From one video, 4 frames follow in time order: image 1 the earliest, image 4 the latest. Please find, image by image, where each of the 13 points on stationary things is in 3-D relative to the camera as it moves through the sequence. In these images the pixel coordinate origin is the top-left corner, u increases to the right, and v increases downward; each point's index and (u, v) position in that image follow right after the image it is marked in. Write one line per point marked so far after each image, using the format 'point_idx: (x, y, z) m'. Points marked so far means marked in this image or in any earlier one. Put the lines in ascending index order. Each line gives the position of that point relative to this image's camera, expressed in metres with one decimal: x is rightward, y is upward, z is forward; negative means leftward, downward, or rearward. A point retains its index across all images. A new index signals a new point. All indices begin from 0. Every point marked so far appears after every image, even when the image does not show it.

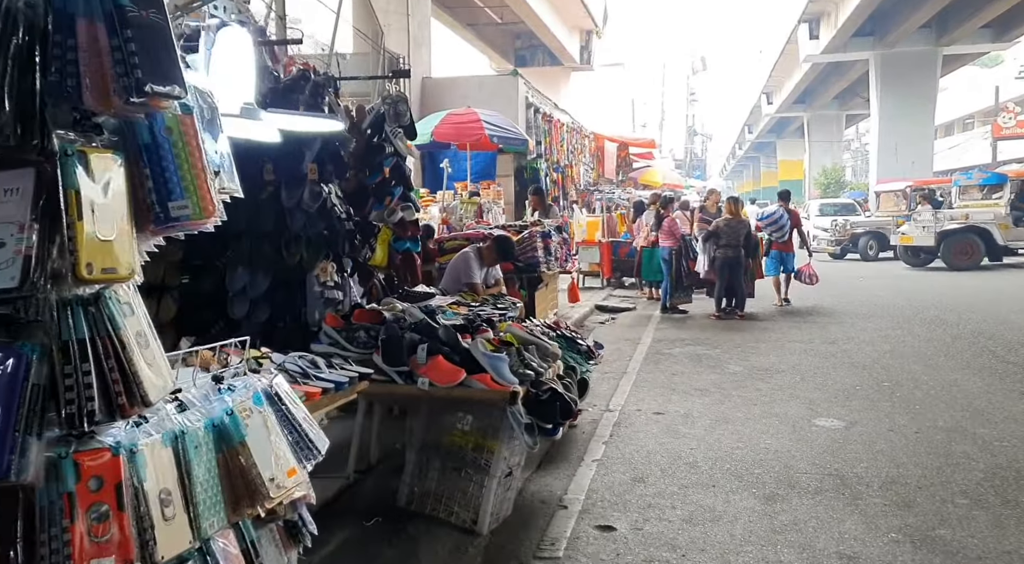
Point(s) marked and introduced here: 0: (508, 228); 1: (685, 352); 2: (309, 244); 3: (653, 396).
0: (-0.1, +0.5, +9.2) m
1: (+1.7, -0.7, +9.3) m
2: (-0.9, +0.2, +4.3) m
3: (+1.0, -0.8, +7.0) m
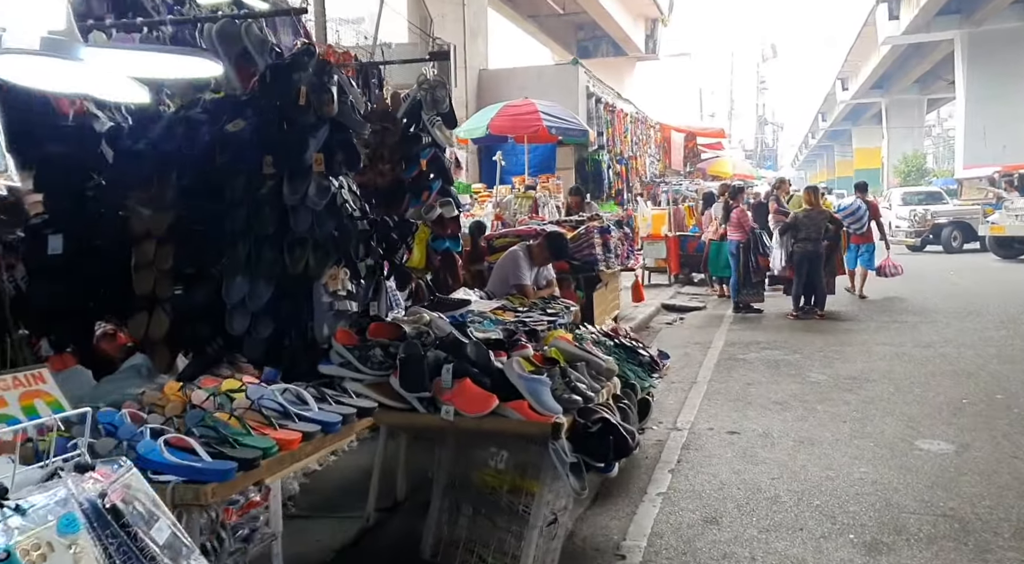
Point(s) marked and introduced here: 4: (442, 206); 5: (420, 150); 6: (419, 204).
0: (+0.5, +0.5, +8.5) m
1: (+2.2, -0.7, +8.5) m
2: (-0.8, +0.1, +3.6) m
3: (+1.4, -0.9, +6.2) m
4: (-0.5, +0.5, +5.9) m
5: (-0.6, +0.8, +5.8) m
6: (-0.6, +0.5, +5.9) m
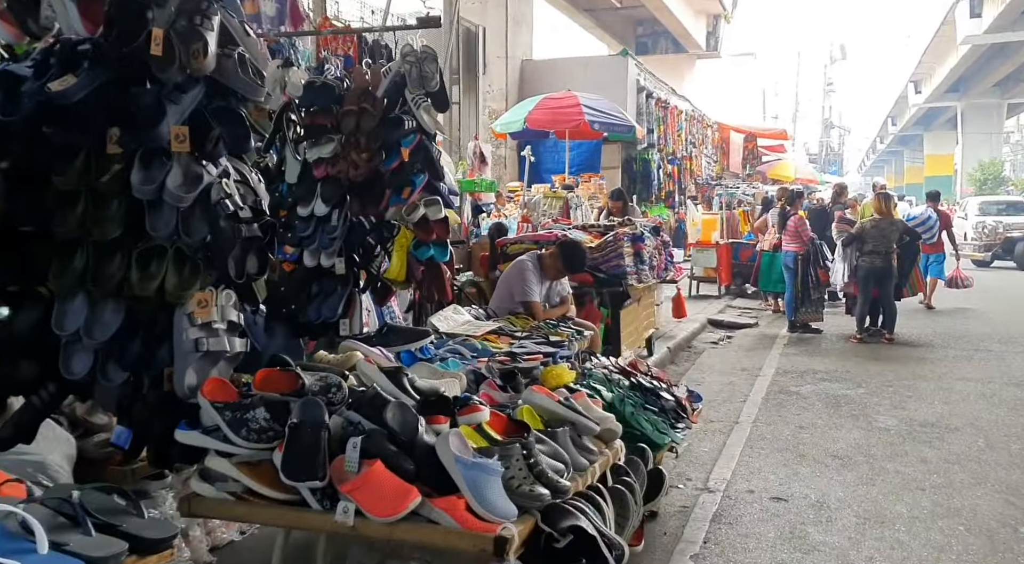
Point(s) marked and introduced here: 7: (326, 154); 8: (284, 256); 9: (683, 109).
0: (+0.6, +0.4, +7.4) m
1: (+2.4, -0.9, +7.3) m
2: (-0.9, +0.1, +2.6) m
3: (+1.4, -1.0, +5.0) m
4: (-0.4, +0.4, +4.8) m
5: (-0.6, +0.7, +4.8) m
6: (-0.6, +0.4, +4.8) m
7: (-1.0, +0.7, +4.8) m
8: (-1.2, +0.1, +5.0) m
9: (+3.6, +3.6, +19.5) m
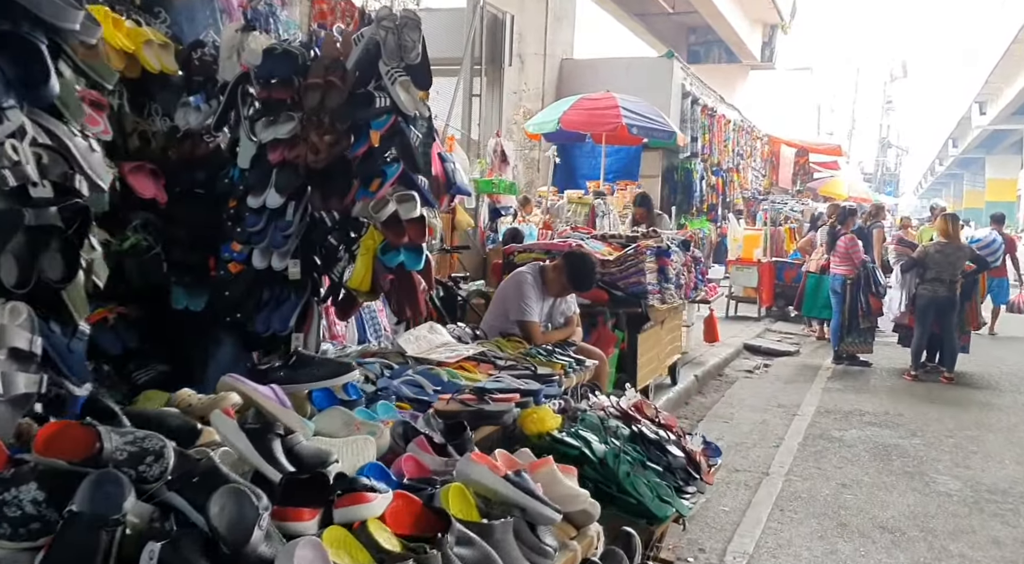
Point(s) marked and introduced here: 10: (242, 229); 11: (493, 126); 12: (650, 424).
0: (+0.7, +0.3, +6.5) m
1: (+2.4, -1.1, +6.3) m
2: (-1.0, 0.0, +1.8) m
3: (+1.3, -1.1, +4.1) m
4: (-0.5, +0.3, +4.0) m
5: (-0.6, +0.7, +4.0) m
6: (-0.6, +0.4, +4.0) m
7: (-1.0, +0.6, +4.0) m
8: (-1.3, +0.1, +4.2) m
9: (+4.3, +3.2, +18.5) m
10: (-1.2, +0.2, +4.2) m
11: (-0.2, +1.6, +9.6) m
12: (+0.5, -0.6, +3.6) m
